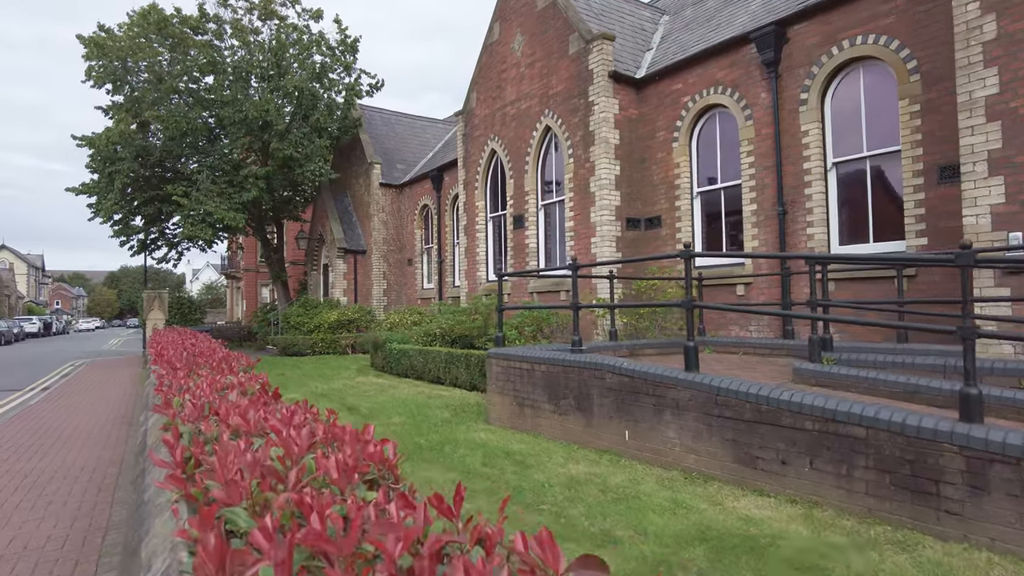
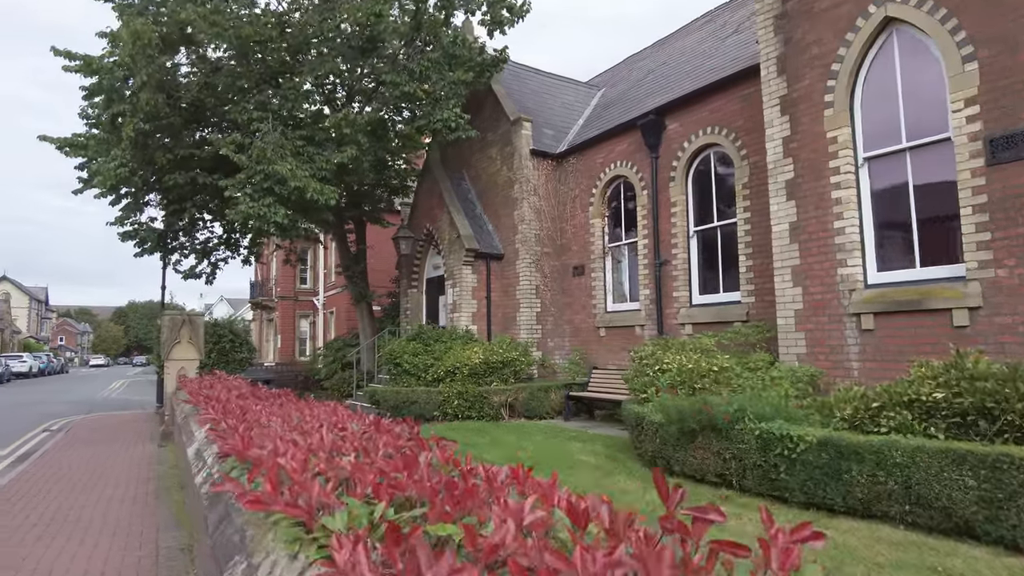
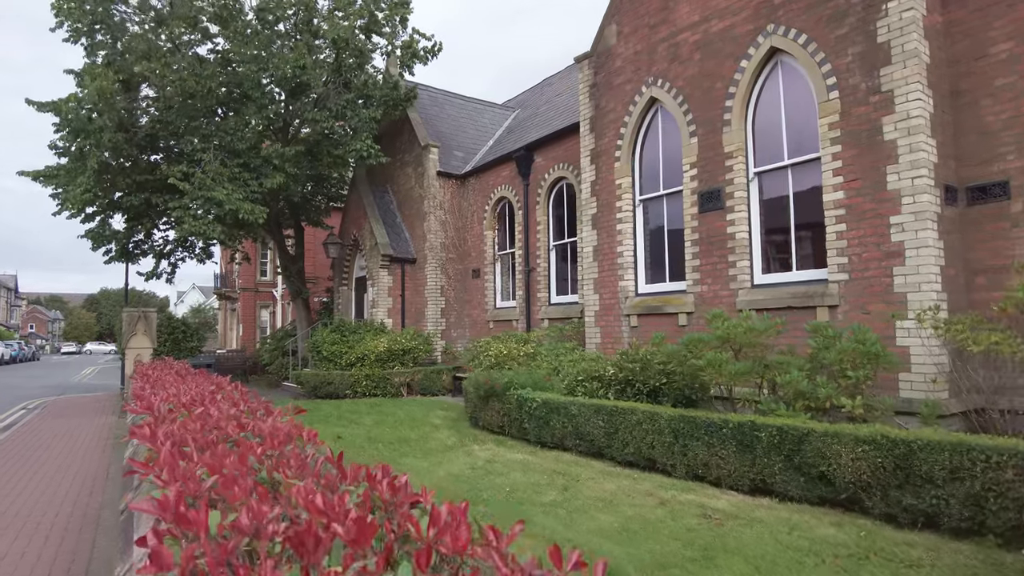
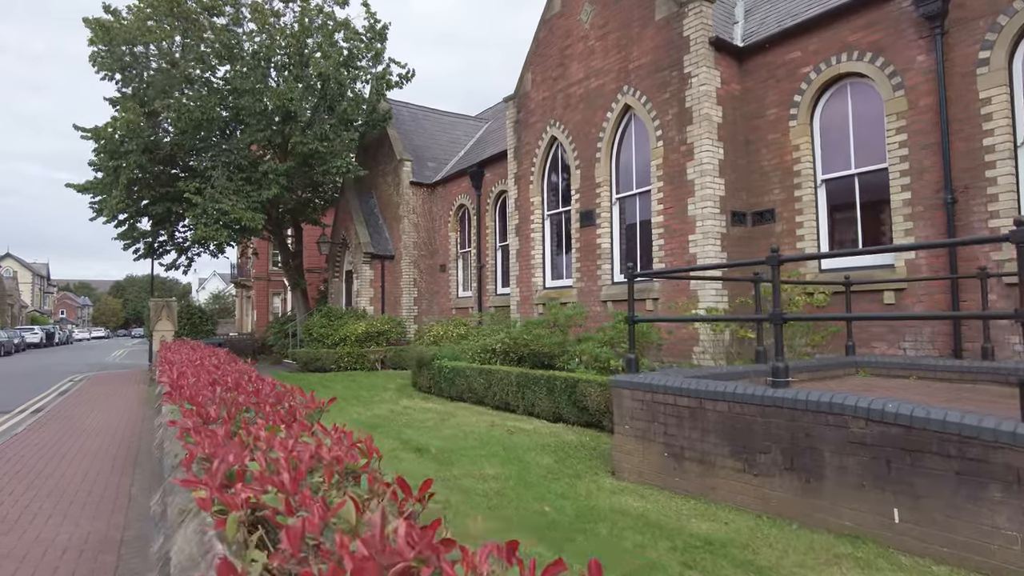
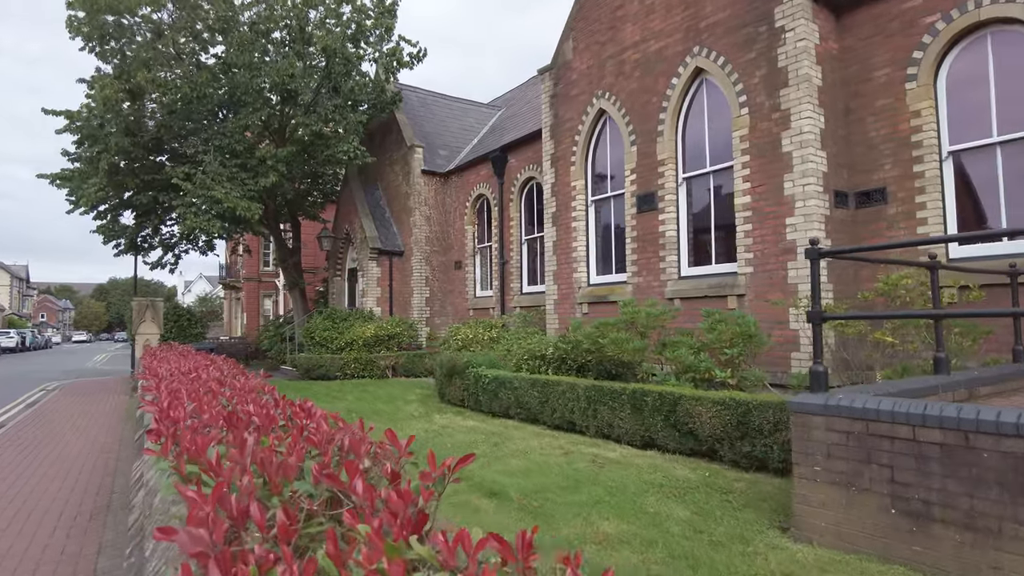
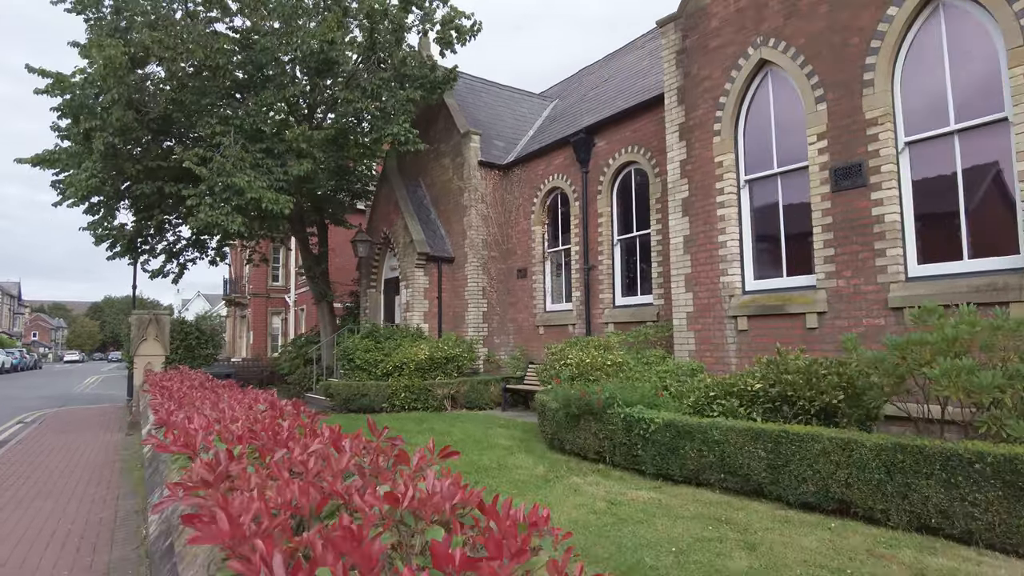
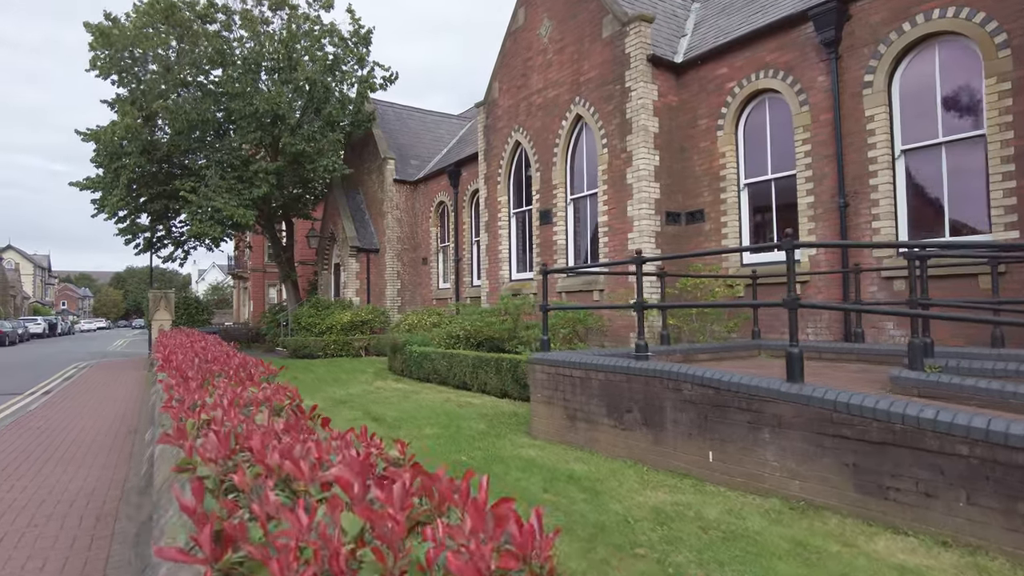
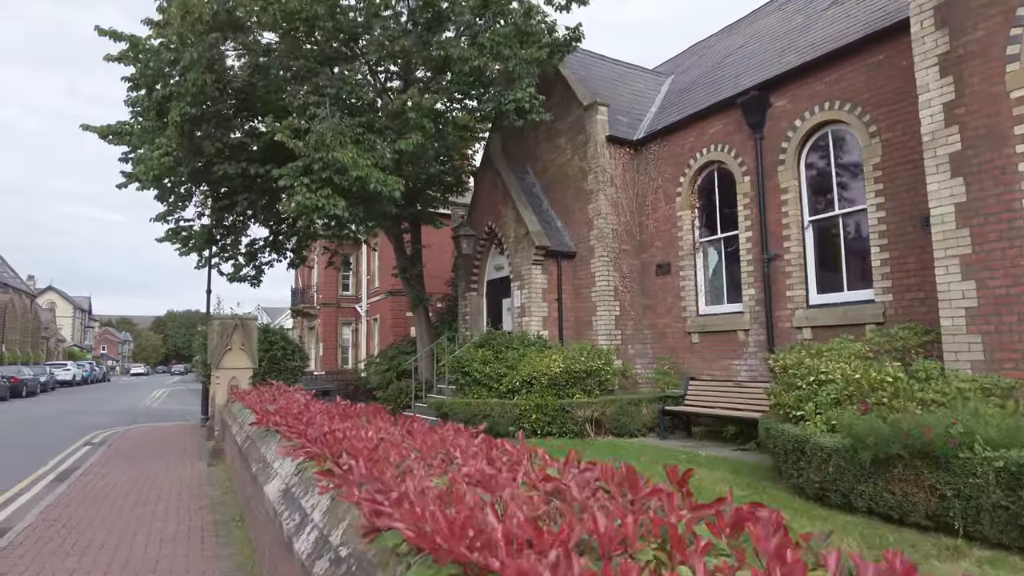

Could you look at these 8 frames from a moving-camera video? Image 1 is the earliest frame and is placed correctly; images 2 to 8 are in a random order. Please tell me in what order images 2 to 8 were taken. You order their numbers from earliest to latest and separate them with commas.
7, 4, 5, 3, 6, 2, 8
